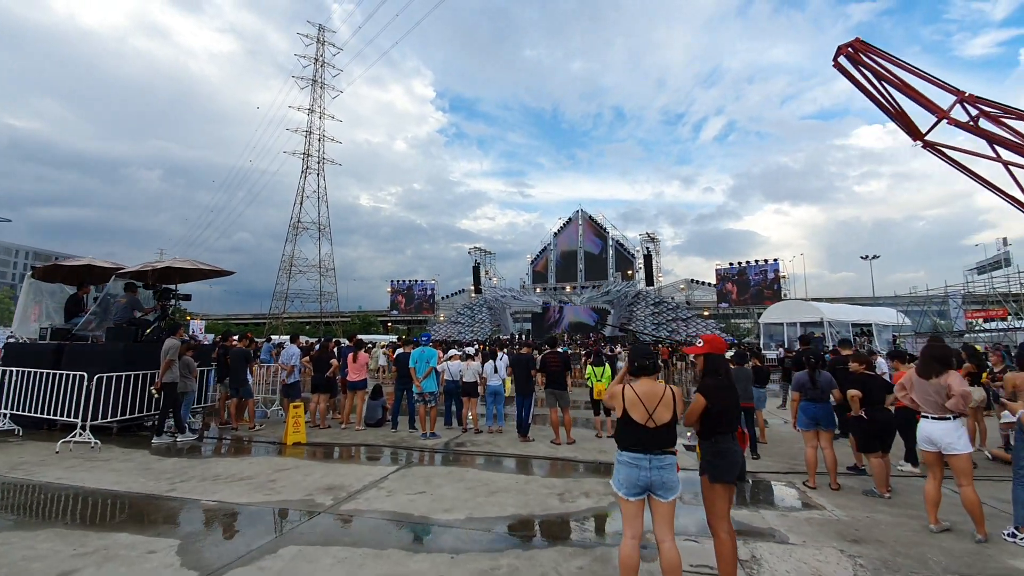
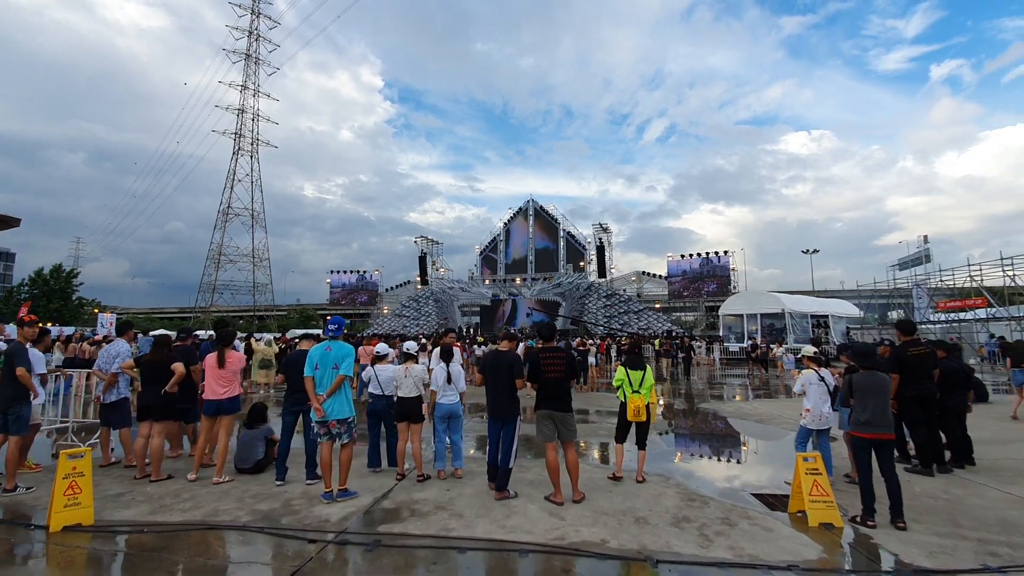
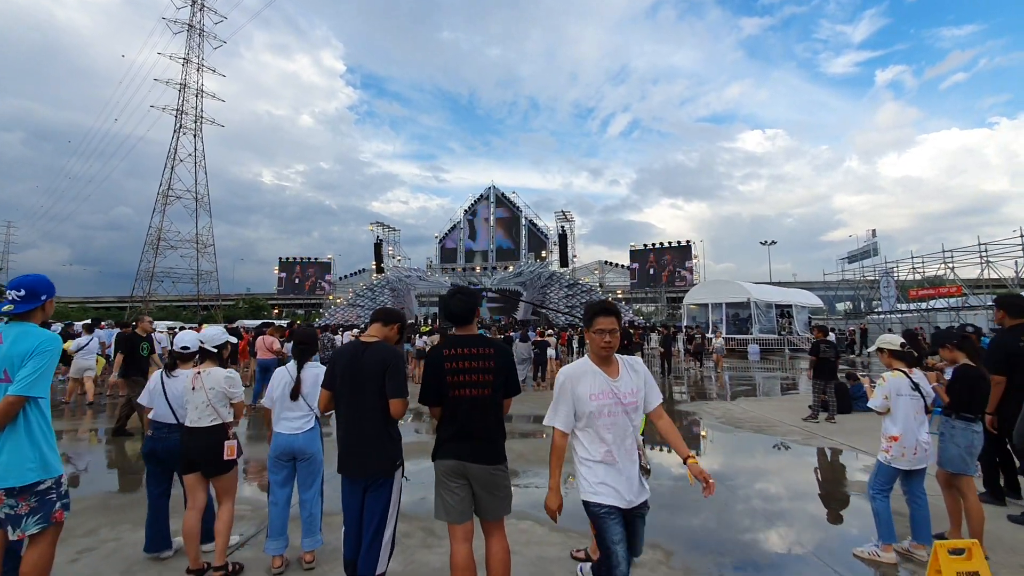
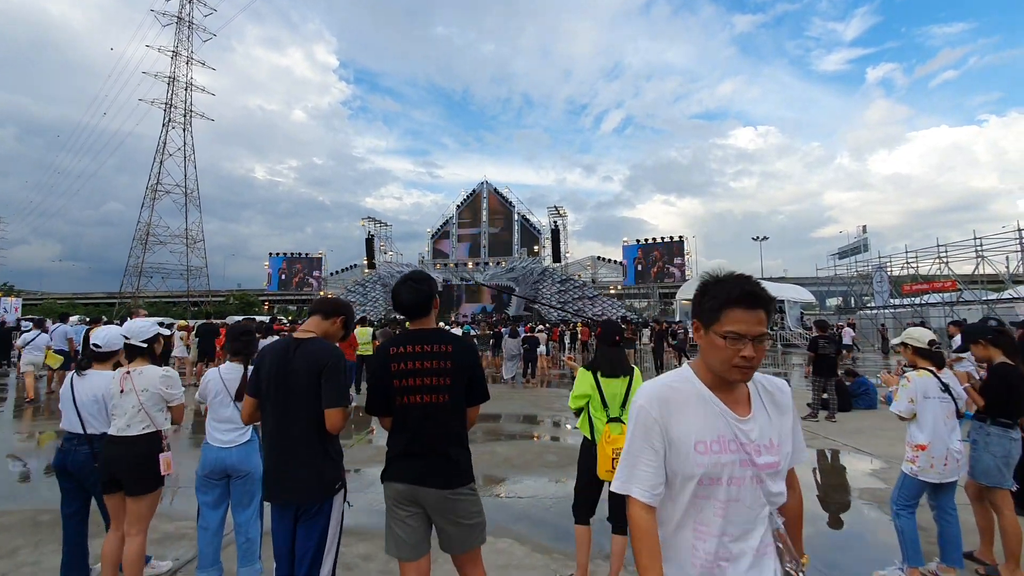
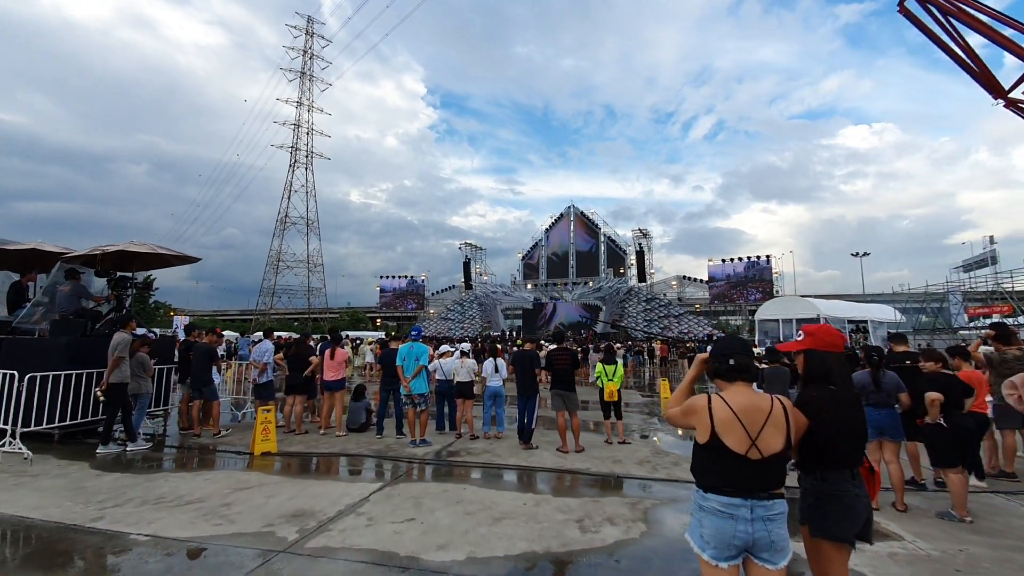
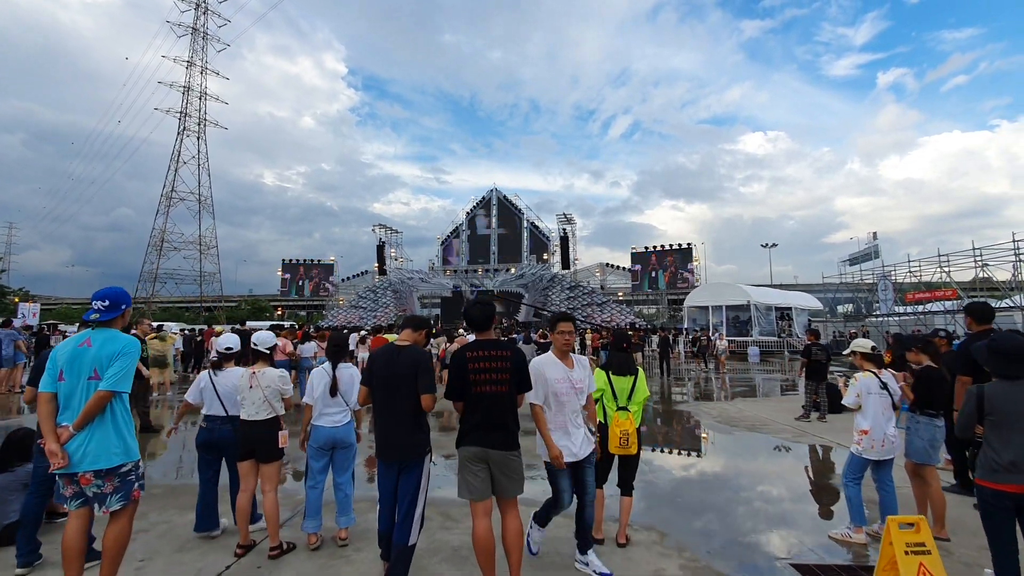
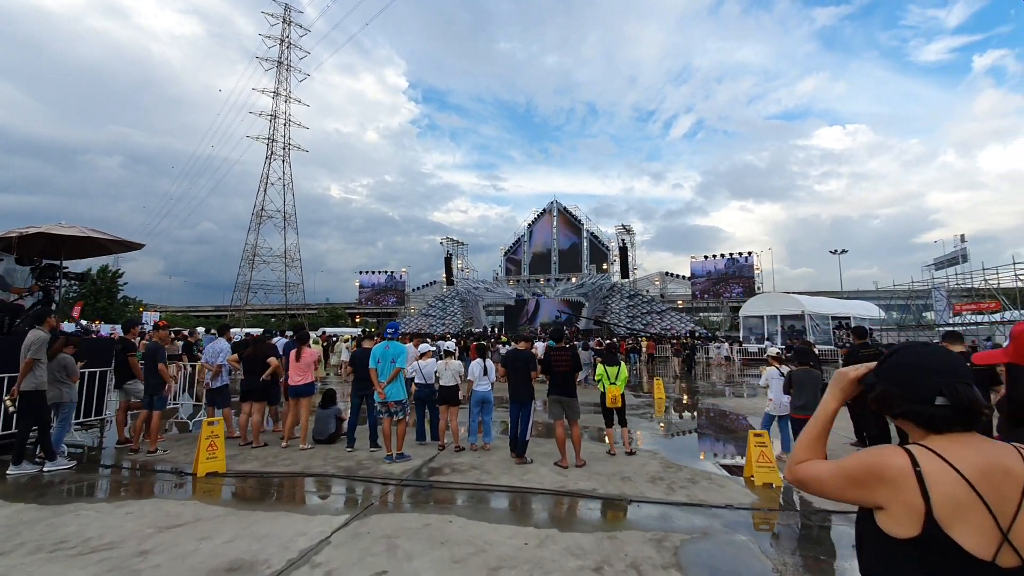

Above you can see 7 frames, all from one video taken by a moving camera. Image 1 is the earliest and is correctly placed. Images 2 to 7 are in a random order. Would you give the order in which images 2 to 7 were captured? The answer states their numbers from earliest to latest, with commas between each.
5, 7, 2, 6, 3, 4
